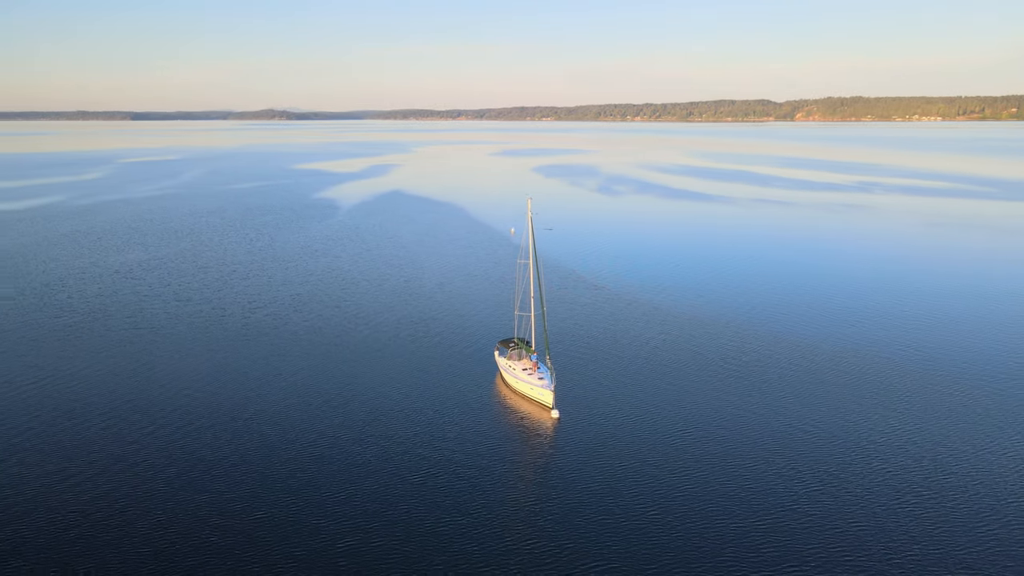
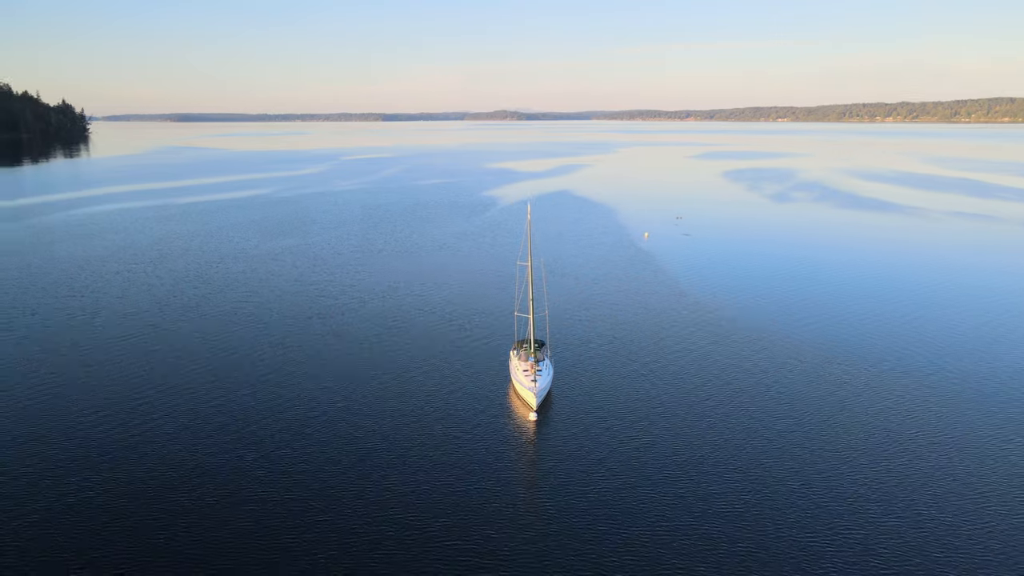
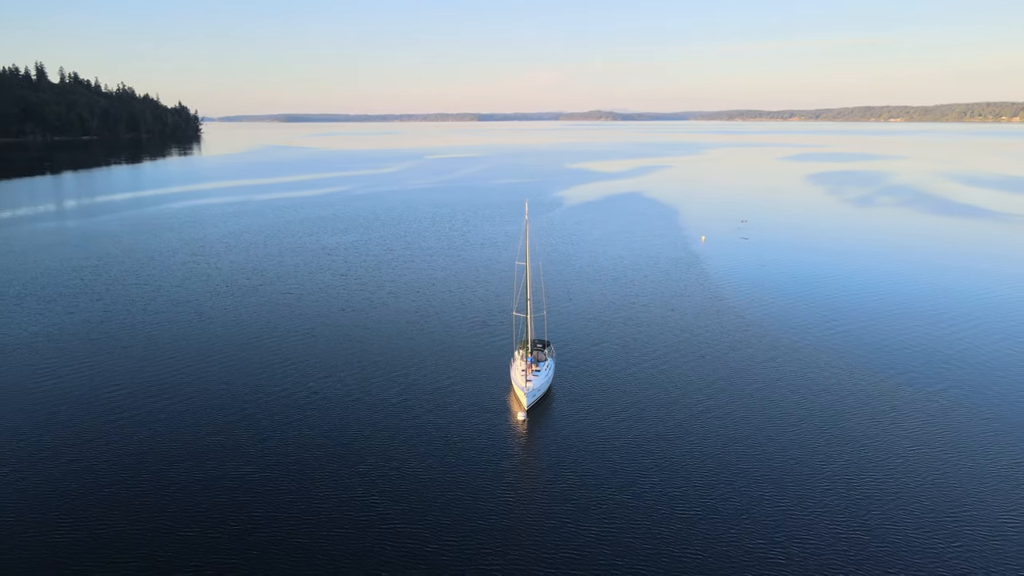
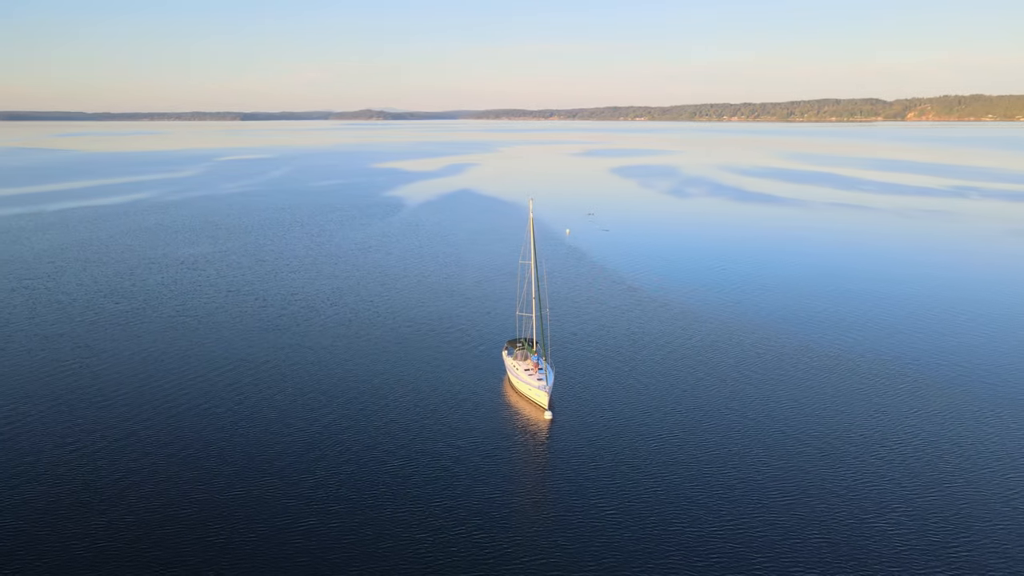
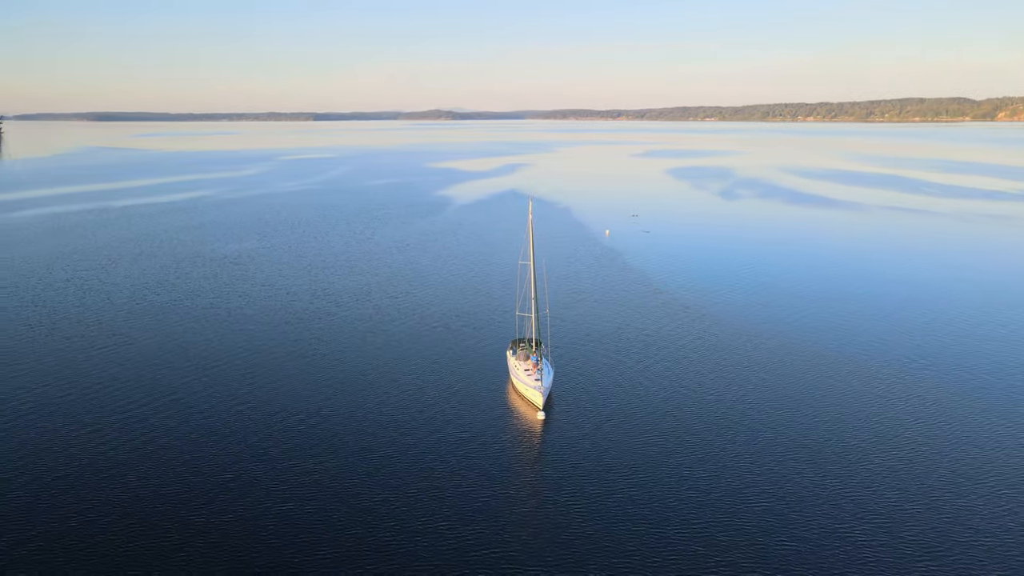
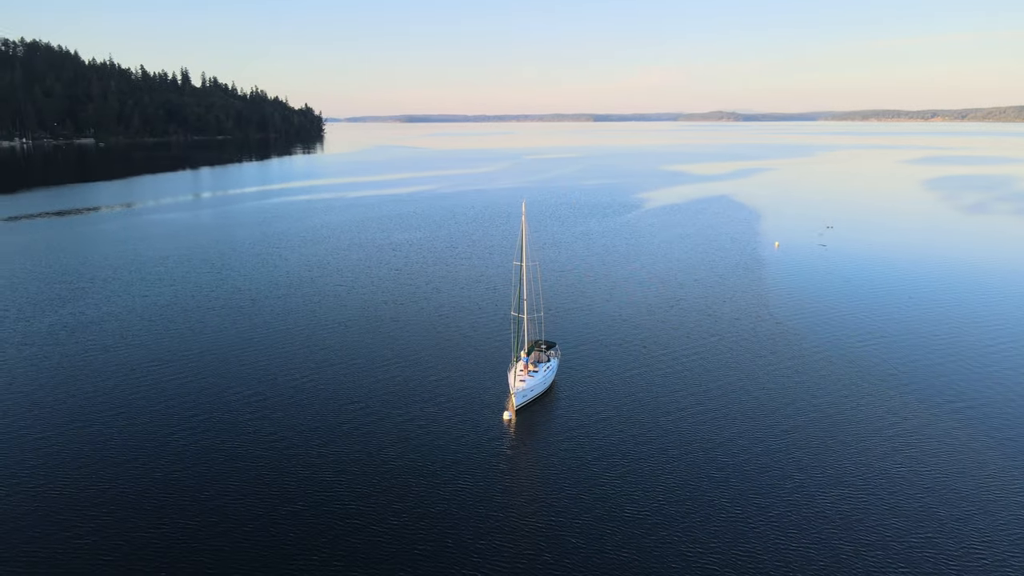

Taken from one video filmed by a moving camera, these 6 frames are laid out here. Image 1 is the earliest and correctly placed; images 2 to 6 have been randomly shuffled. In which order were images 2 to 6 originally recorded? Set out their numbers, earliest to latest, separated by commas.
4, 5, 2, 3, 6
